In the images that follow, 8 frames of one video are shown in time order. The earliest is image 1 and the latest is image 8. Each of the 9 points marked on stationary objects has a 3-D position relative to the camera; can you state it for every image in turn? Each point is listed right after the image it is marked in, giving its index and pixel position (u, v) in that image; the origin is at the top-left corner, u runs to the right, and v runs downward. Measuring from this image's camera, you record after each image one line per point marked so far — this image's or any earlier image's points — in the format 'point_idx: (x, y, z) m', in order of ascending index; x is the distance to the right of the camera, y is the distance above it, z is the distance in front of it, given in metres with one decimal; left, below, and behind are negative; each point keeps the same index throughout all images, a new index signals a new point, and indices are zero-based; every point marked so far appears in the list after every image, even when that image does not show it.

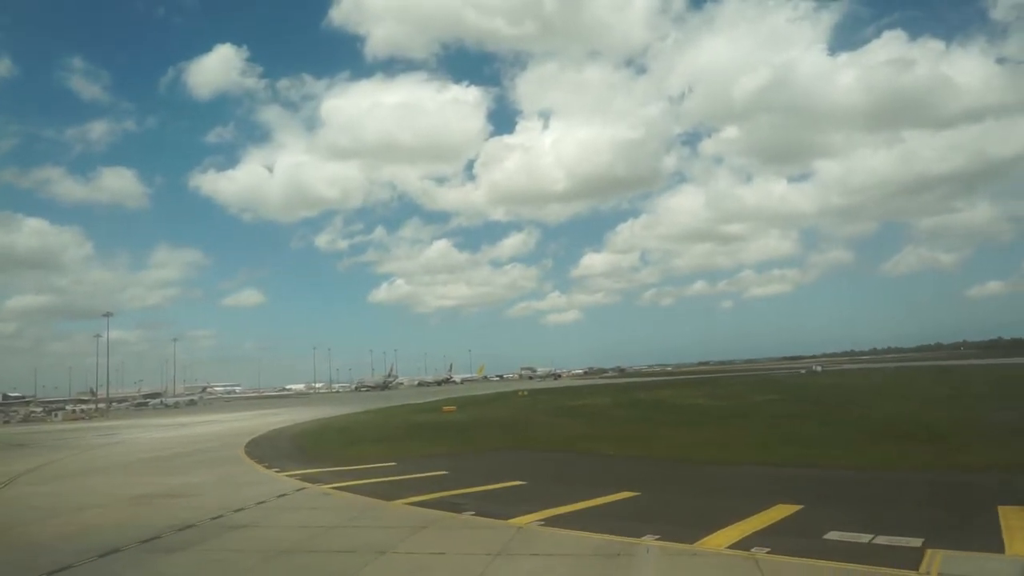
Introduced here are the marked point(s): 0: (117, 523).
0: (-7.5, -4.5, +14.4) m
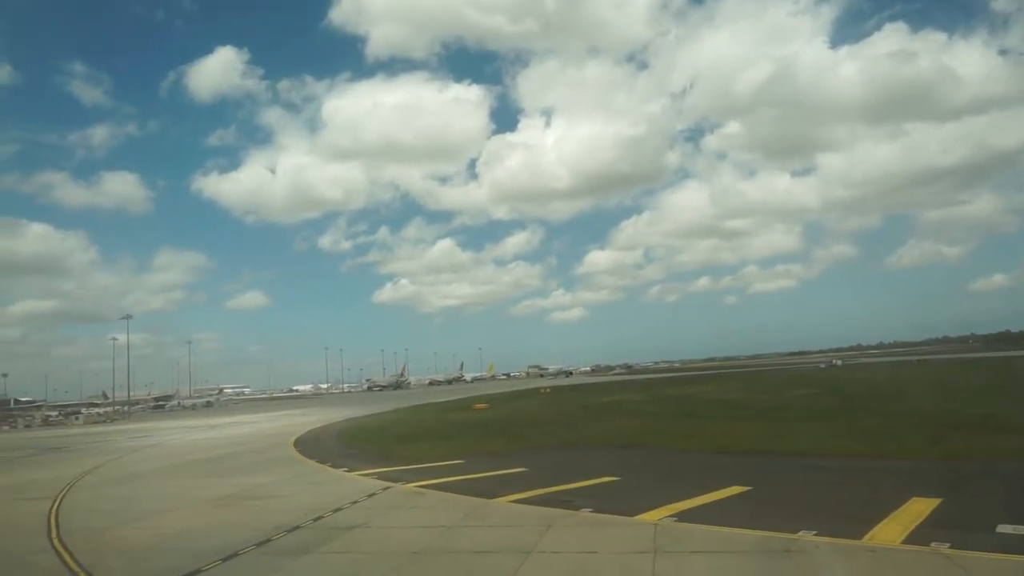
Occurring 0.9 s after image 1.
0: (-5.4, -4.4, +13.9) m
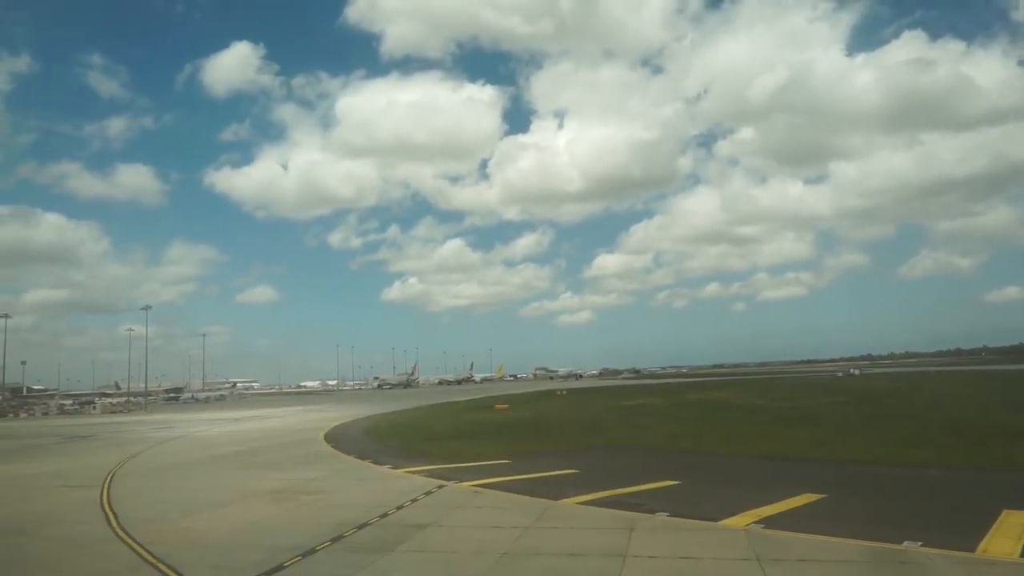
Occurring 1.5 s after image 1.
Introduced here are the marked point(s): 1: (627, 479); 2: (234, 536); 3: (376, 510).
0: (-4.1, -4.2, +13.6) m
1: (+2.8, -4.5, +17.8) m
2: (-4.5, -4.1, +12.4) m
3: (-2.6, -4.3, +14.6) m
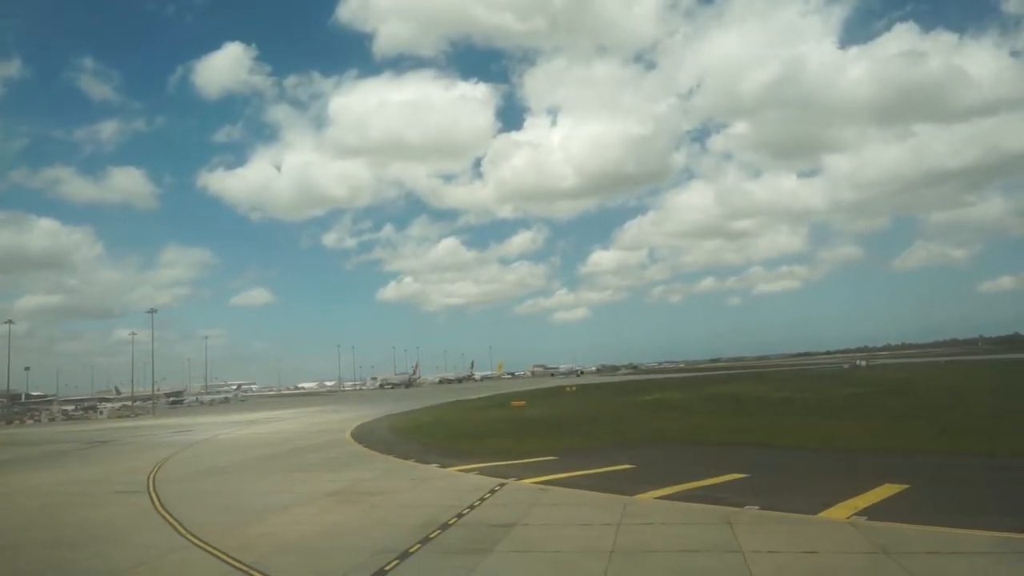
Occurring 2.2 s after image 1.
0: (-2.7, -4.1, +13.2) m
1: (+4.1, -4.3, +17.5) m
2: (-3.1, -4.0, +12.0) m
3: (-1.2, -4.2, +14.2) m
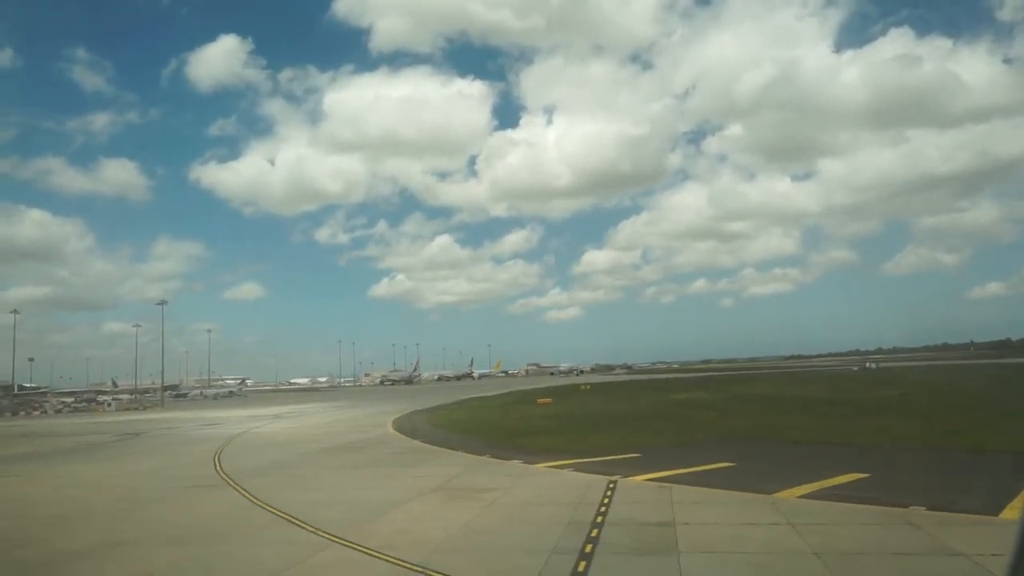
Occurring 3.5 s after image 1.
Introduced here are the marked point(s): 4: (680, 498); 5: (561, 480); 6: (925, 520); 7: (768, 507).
0: (-0.3, -3.9, +12.5) m
1: (+6.5, -4.2, +16.9) m
2: (-0.6, -3.8, +11.3) m
3: (+1.2, -3.9, +13.5) m
4: (+3.0, -3.8, +13.6) m
5: (+1.0, -4.2, +16.5) m
6: (+6.0, -3.4, +10.9) m
7: (+4.2, -3.6, +12.6) m
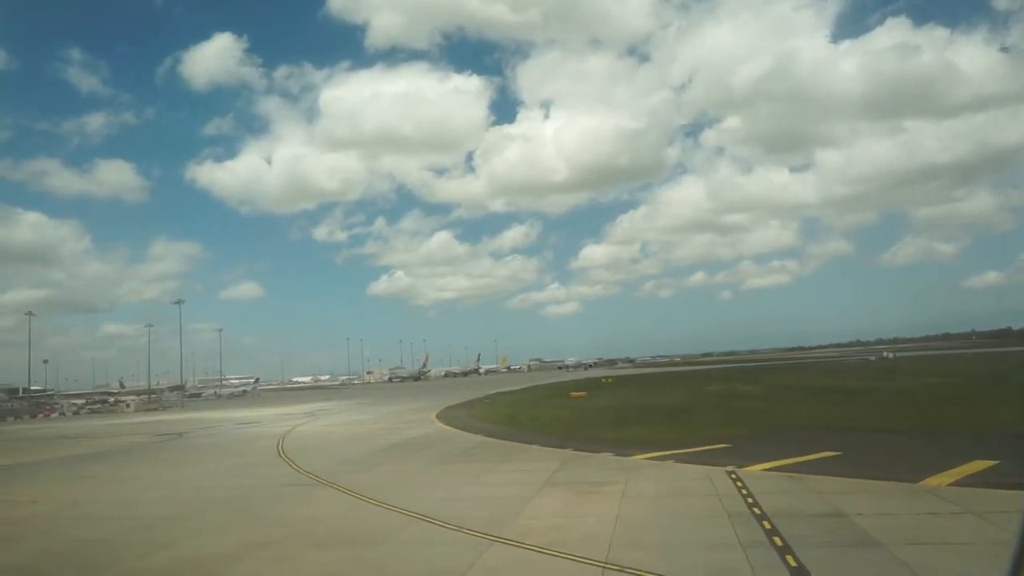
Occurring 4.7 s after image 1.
0: (+2.1, -3.6, +12.0) m
1: (+8.8, -3.8, +16.4) m
2: (+1.8, -3.5, +10.7) m
3: (+3.6, -3.6, +13.0) m
4: (+5.4, -3.5, +13.1) m
5: (+3.4, -3.9, +15.9) m
6: (+8.3, -3.0, +10.4) m
7: (+6.6, -3.3, +12.1) m
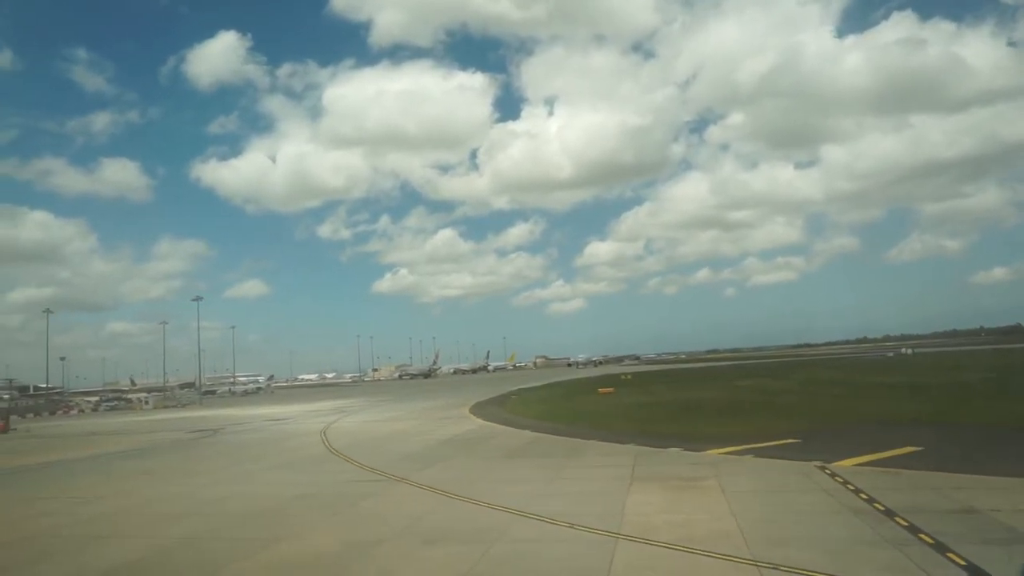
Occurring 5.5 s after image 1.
0: (+3.7, -3.4, +11.5) m
1: (+10.5, -3.5, +15.9) m
2: (+3.4, -3.3, +10.3) m
3: (+5.3, -3.4, +12.5) m
4: (+7.1, -3.3, +12.6) m
5: (+5.1, -3.7, +15.5) m
6: (+10.0, -2.8, +10.0) m
7: (+8.3, -3.1, +11.6) m
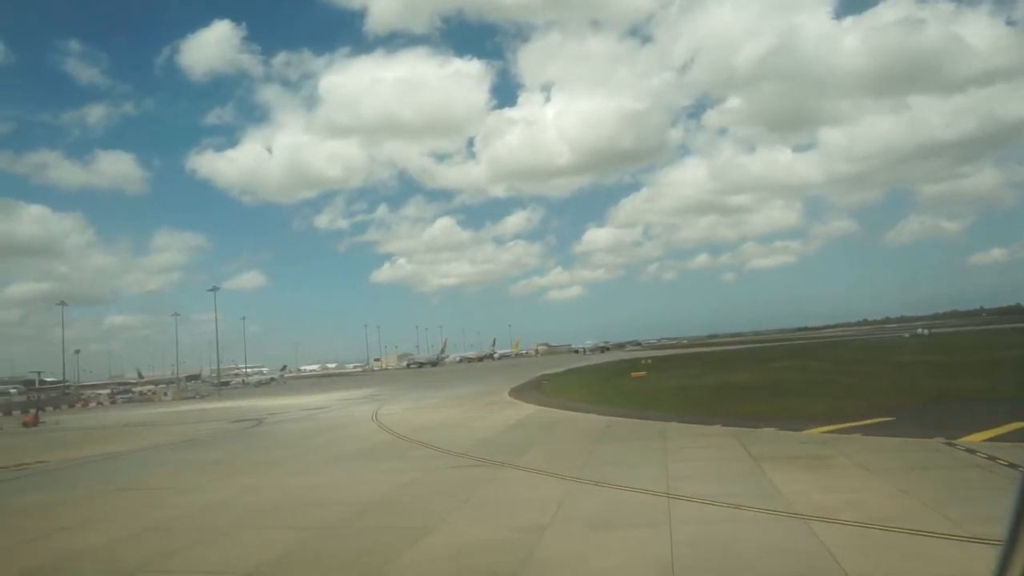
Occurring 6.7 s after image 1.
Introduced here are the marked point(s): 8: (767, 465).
0: (+6.0, -2.9, +11.0) m
1: (+12.8, -2.9, +15.4) m
2: (+5.7, -2.8, +9.7) m
3: (+7.6, -2.9, +12.0) m
4: (+9.4, -2.7, +12.1) m
5: (+7.4, -3.1, +14.9) m
6: (+12.3, -2.2, +9.4) m
7: (+10.6, -2.5, +11.1) m
8: (+4.5, -3.2, +13.7) m
